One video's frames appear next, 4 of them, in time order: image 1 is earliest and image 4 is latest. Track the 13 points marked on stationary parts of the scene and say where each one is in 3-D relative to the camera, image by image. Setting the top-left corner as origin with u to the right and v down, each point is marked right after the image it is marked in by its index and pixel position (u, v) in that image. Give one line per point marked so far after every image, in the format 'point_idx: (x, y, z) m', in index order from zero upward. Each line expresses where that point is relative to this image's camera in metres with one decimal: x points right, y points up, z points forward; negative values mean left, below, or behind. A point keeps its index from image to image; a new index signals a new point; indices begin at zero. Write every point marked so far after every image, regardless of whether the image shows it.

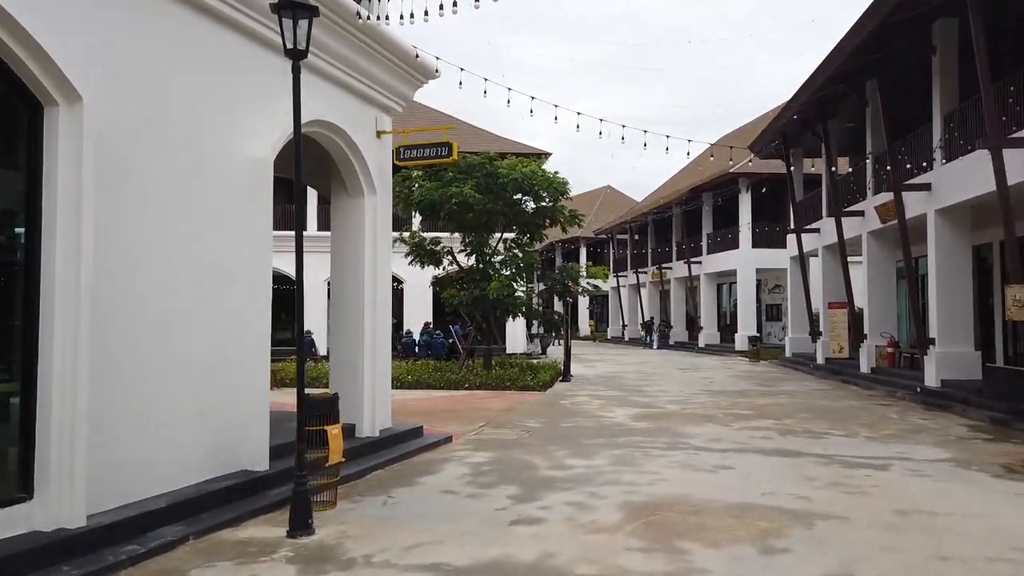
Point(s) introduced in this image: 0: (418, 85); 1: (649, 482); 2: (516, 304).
0: (-1.1, +2.3, +8.6) m
1: (+1.2, -1.7, +6.5) m
2: (+0.1, -0.4, +16.4) m
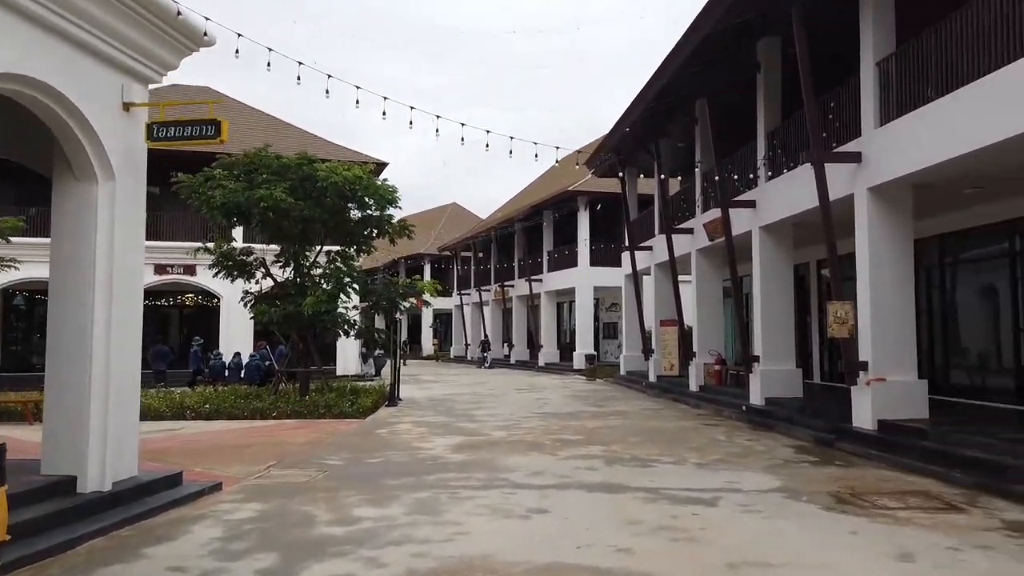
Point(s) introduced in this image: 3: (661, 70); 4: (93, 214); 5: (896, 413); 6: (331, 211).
0: (-3.1, +2.2, +7.1) m
1: (-0.5, -1.8, +5.3) m
2: (-3.5, -0.7, +14.8) m
3: (+2.6, +3.9, +13.2) m
4: (-3.4, +0.6, +6.1) m
5: (+4.8, -1.6, +9.3) m
6: (-3.5, +1.5, +14.7) m
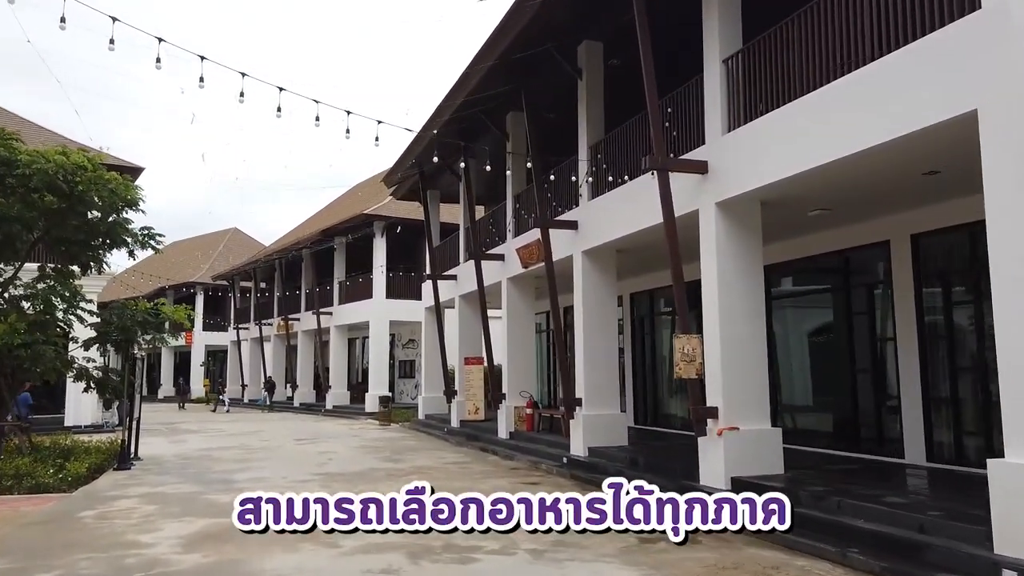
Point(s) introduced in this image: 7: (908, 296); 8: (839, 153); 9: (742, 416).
0: (-4.4, +2.2, +3.8) m
1: (-1.4, -1.8, +2.6) m
2: (-6.9, -1.1, +11.0) m
3: (-0.5, +3.4, +11.3) m
4: (-4.5, +0.6, +2.7) m
5: (+2.5, -1.9, +7.9) m
6: (-6.9, +1.1, +11.0) m
7: (+4.8, -0.1, +9.0) m
8: (+2.9, +1.2, +6.6) m
9: (+2.5, -1.4, +8.0) m
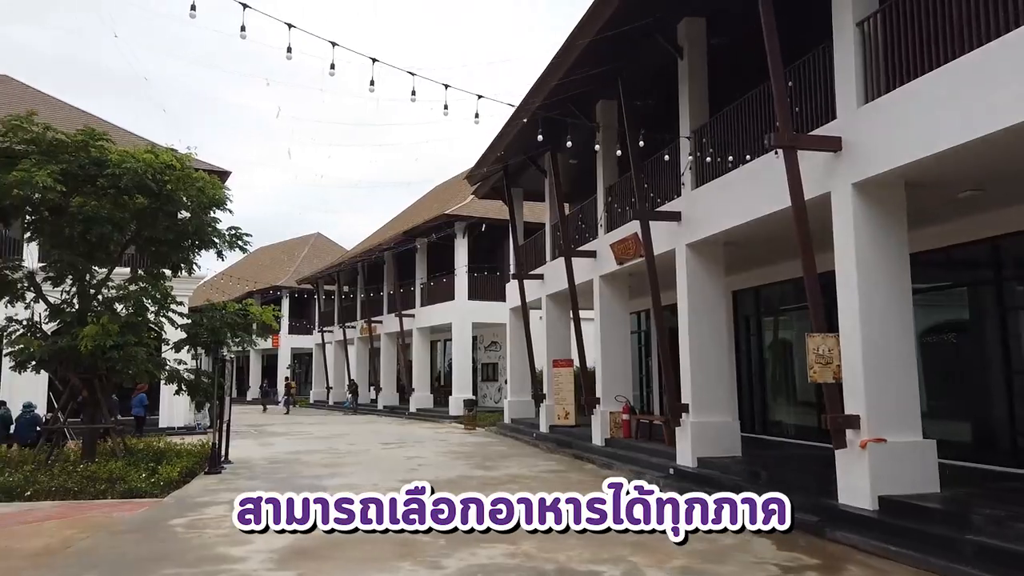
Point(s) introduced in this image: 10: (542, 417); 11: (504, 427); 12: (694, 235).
0: (-3.8, +2.2, +3.5) m
1: (-0.9, -1.7, +2.0) m
2: (-5.5, -1.1, +10.9) m
3: (+0.8, +3.4, +10.6) m
4: (-3.9, +0.7, +2.4) m
5: (+3.6, -1.8, +6.8) m
6: (-5.5, +1.1, +10.9) m
7: (+5.9, 0.0, +7.8) m
8: (+3.8, +1.3, +5.6) m
9: (+3.5, -1.3, +6.9) m
10: (+0.7, -2.8, +16.2) m
11: (-0.2, -3.4, +18.5) m
12: (+2.5, +0.7, +10.2) m
